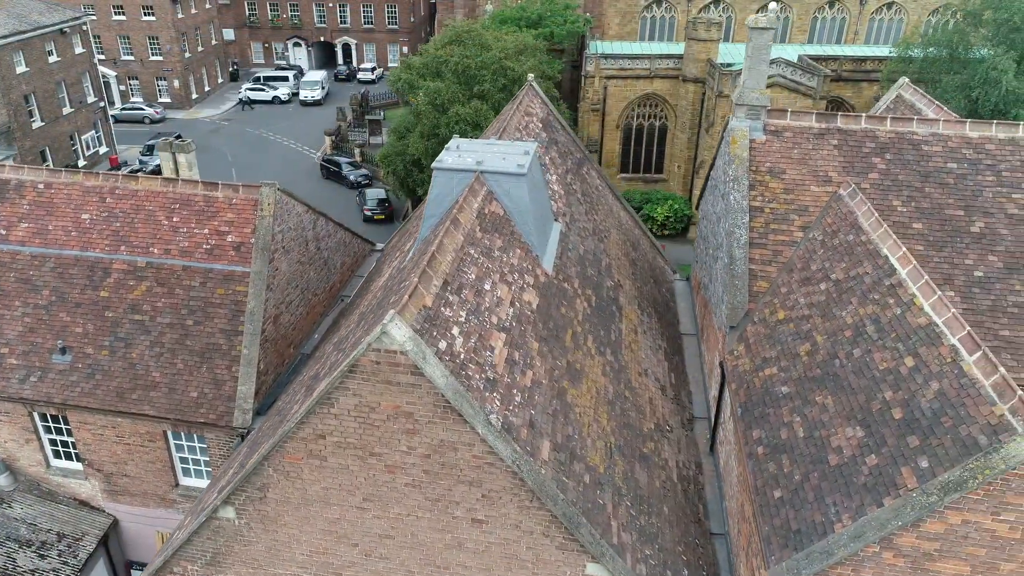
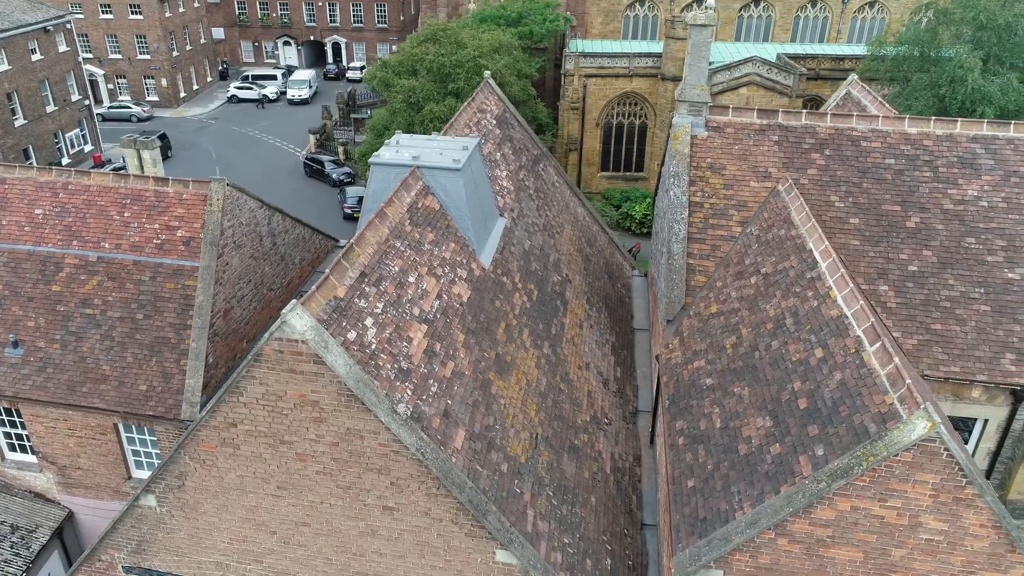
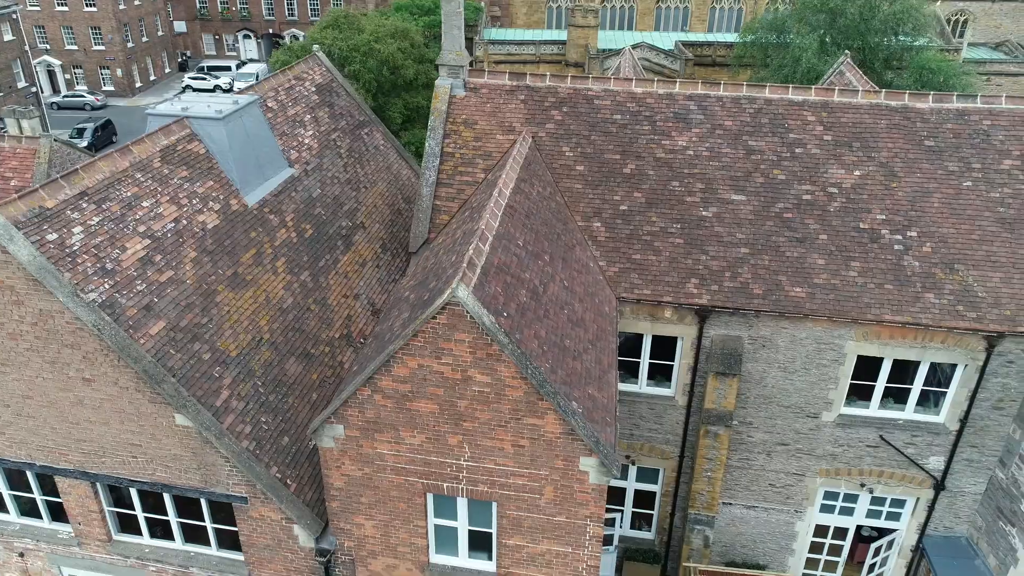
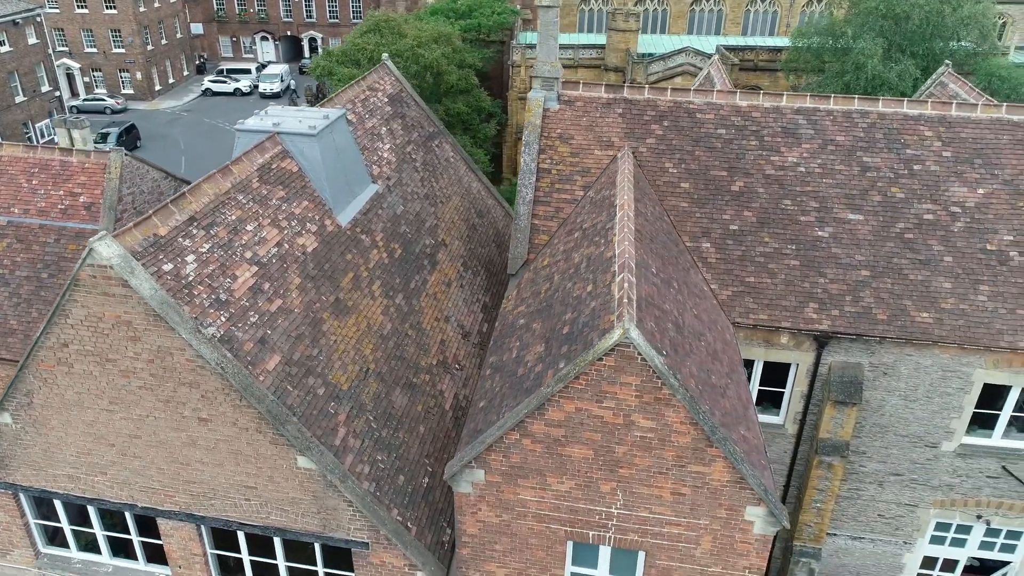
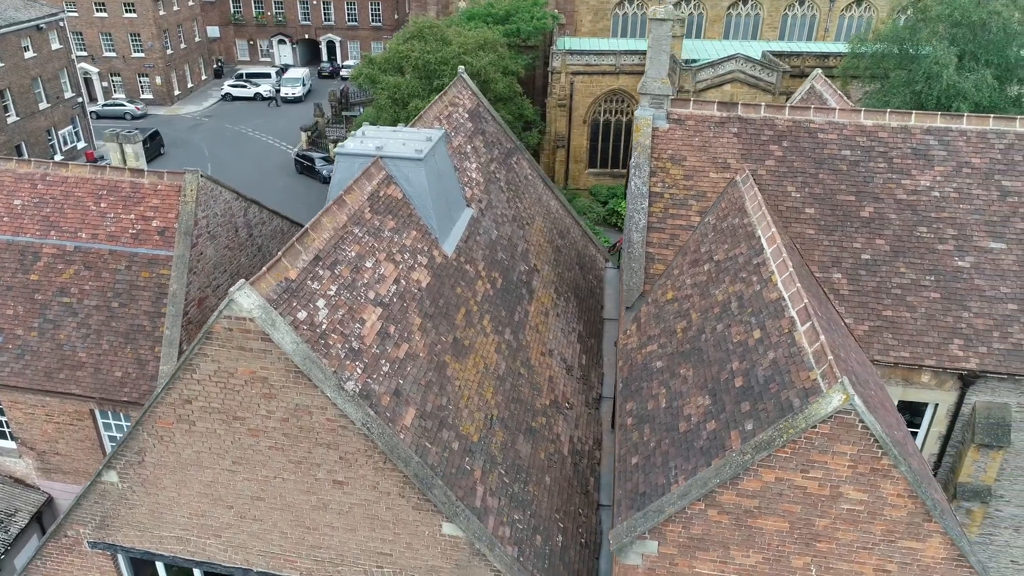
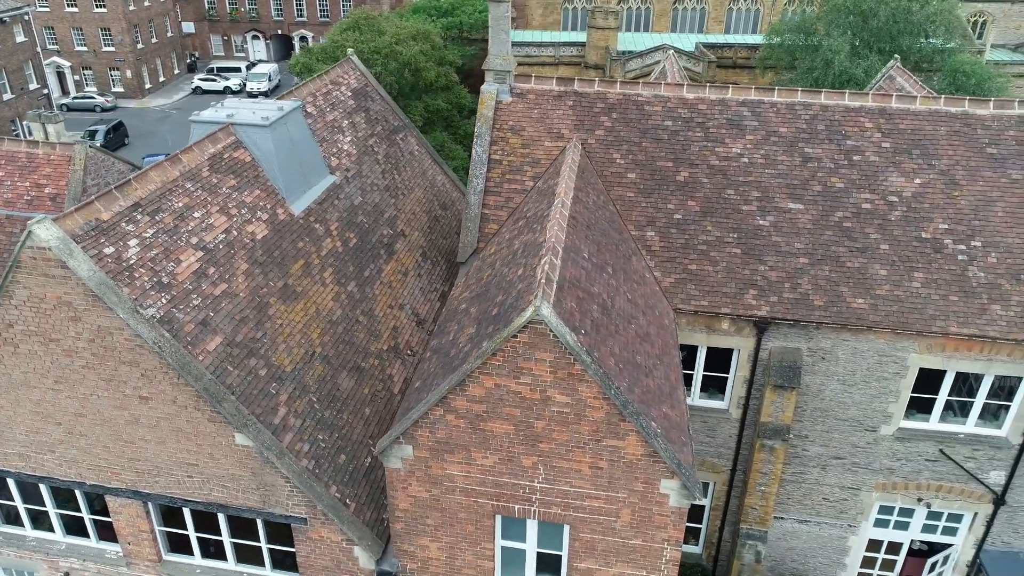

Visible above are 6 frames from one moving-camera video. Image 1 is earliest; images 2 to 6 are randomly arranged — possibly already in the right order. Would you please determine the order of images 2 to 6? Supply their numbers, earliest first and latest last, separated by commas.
2, 5, 4, 6, 3
